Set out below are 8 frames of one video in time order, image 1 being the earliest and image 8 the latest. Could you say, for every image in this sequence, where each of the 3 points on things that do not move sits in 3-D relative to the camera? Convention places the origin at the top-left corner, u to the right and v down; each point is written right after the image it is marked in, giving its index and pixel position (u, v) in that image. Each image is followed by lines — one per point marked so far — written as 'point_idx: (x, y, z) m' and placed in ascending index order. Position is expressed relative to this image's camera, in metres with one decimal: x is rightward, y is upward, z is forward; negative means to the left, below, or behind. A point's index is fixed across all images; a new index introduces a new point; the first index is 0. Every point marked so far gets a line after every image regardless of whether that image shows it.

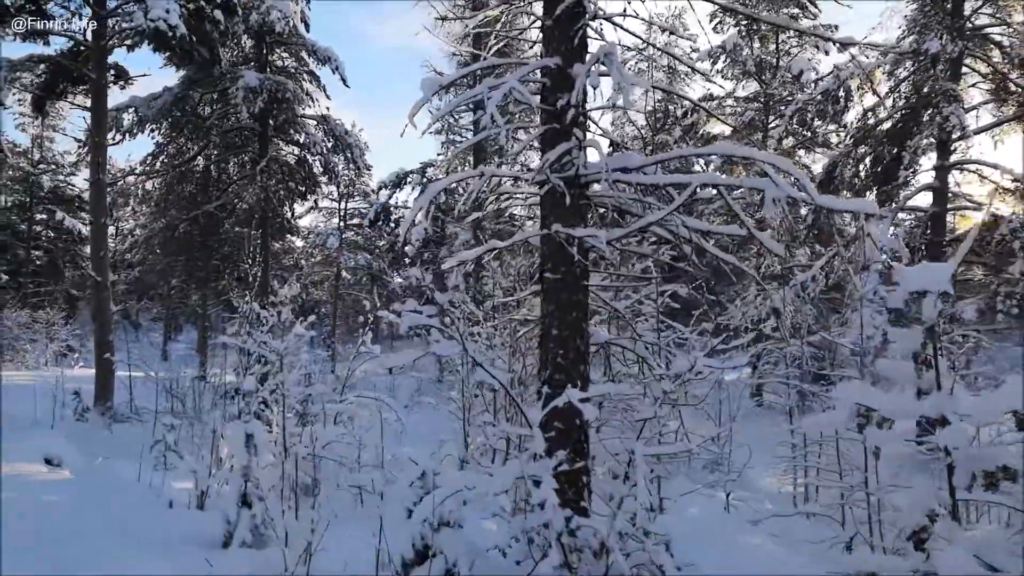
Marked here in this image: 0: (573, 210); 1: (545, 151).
0: (+0.5, +0.7, +4.8) m
1: (+0.3, +1.2, +4.8) m
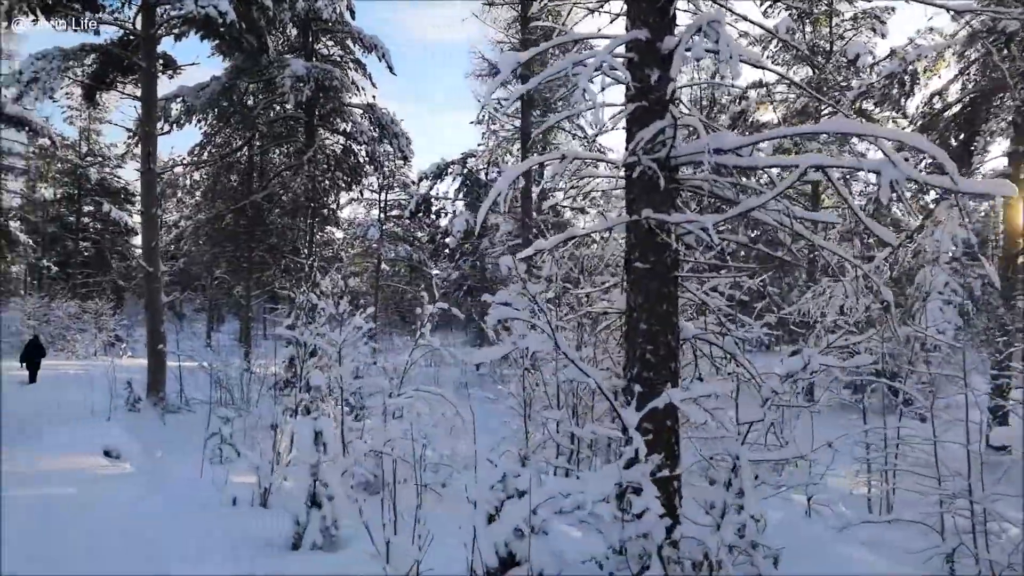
0: (+1.2, +0.7, +4.5) m
1: (+1.0, +1.3, +4.5) m
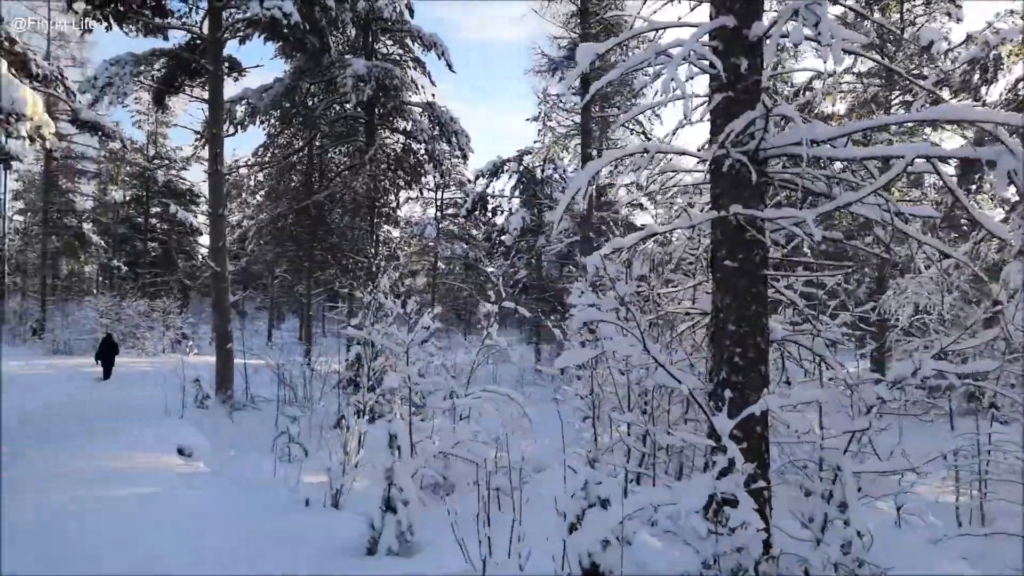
0: (+1.8, +0.8, +4.3) m
1: (+1.6, +1.3, +4.3) m
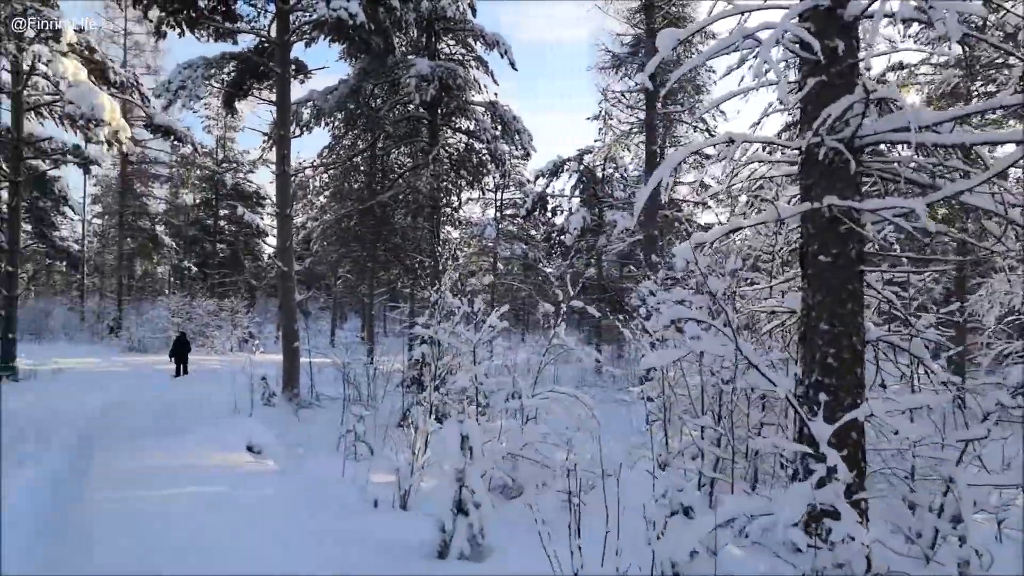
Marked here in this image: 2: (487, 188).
0: (+2.4, +0.8, +4.0) m
1: (+2.2, +1.3, +4.1) m
2: (-0.3, +1.4, +7.7) m
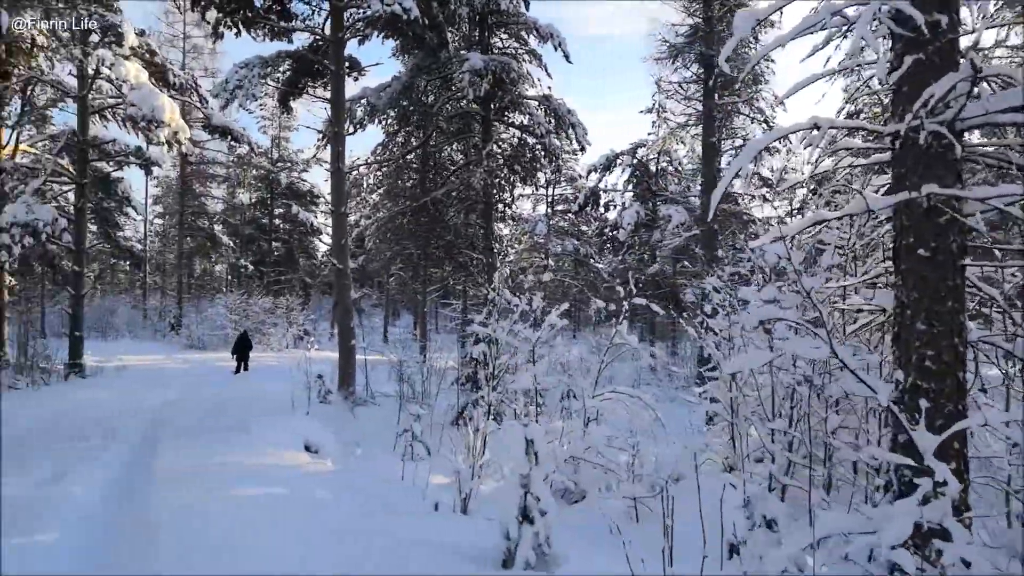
0: (+2.9, +0.8, +3.7) m
1: (+2.6, +1.3, +3.8) m
2: (+0.4, +1.4, +7.5) m
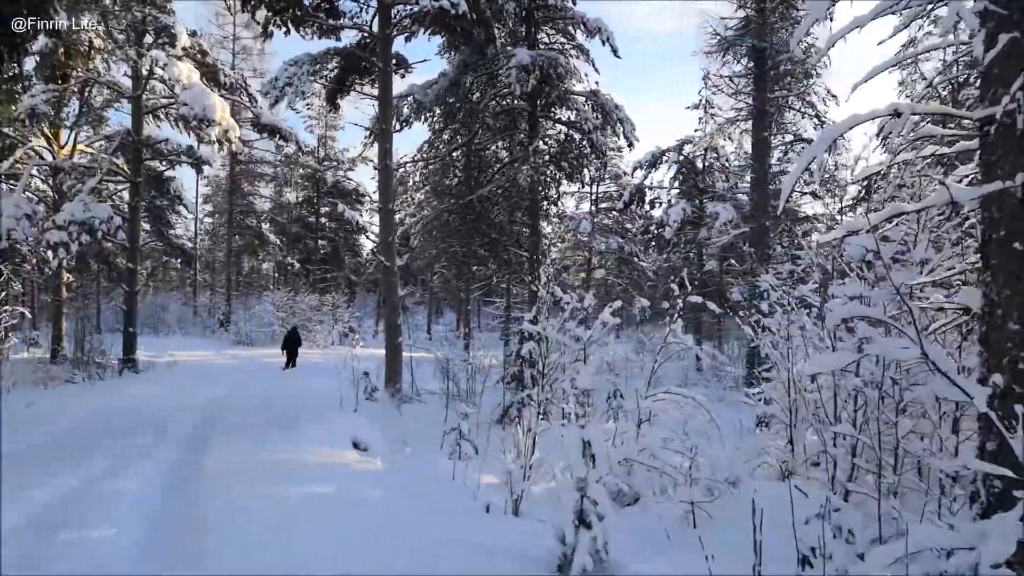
0: (+3.3, +0.8, +3.5) m
1: (+3.1, +1.3, +3.5) m
2: (+1.0, +1.4, +7.4) m
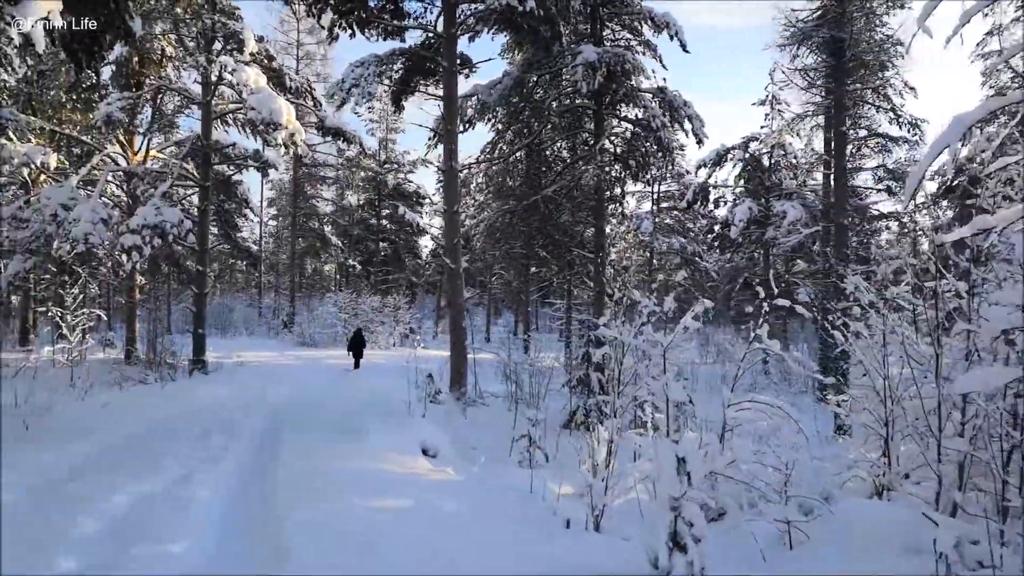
0: (+3.9, +0.8, +3.2) m
1: (+3.7, +1.4, +3.3) m
2: (+1.8, +1.4, +7.2) m
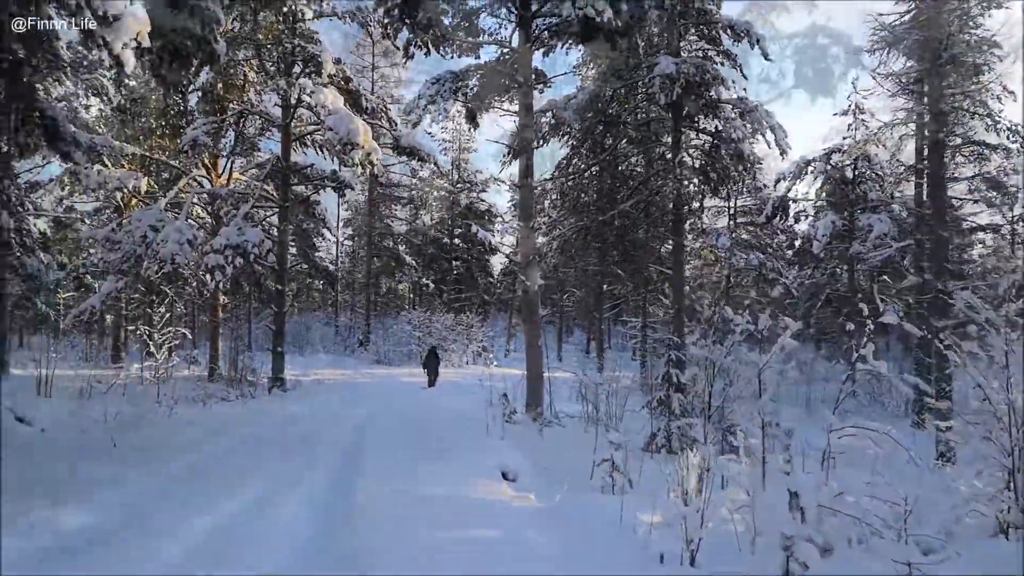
0: (+4.6, +0.7, +2.8) m
1: (+4.4, +1.2, +2.9) m
2: (+2.8, +1.2, +7.0) m
